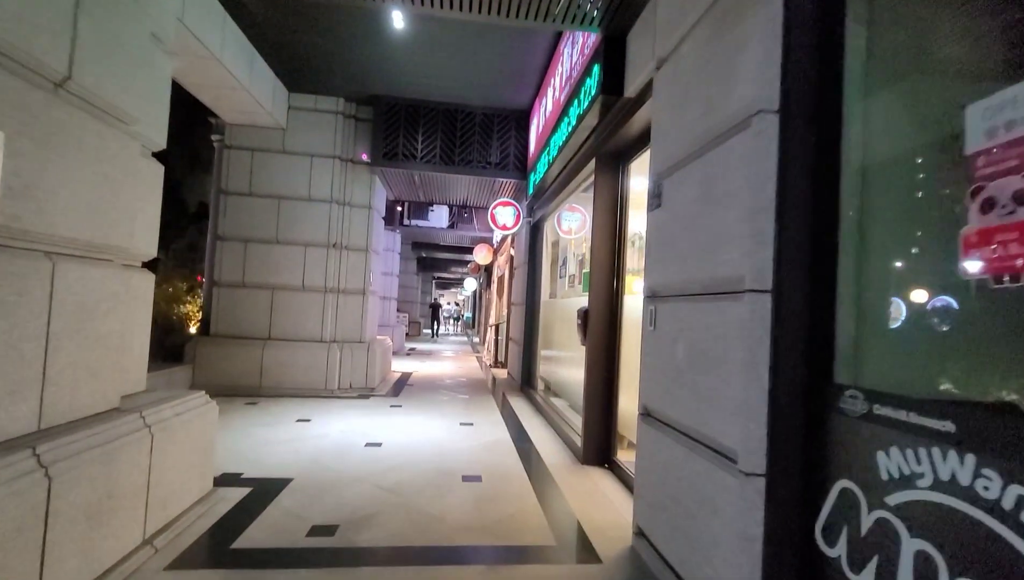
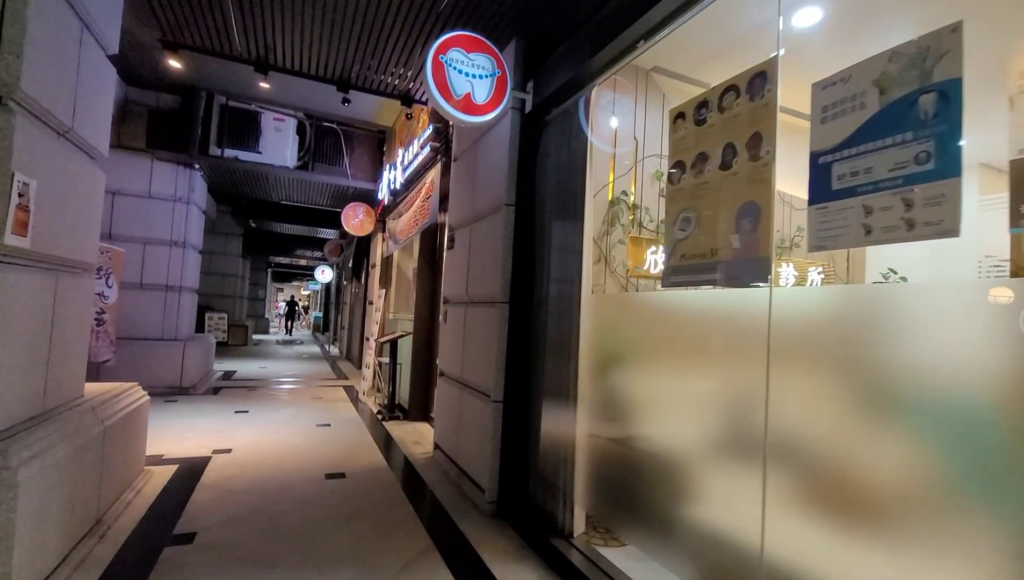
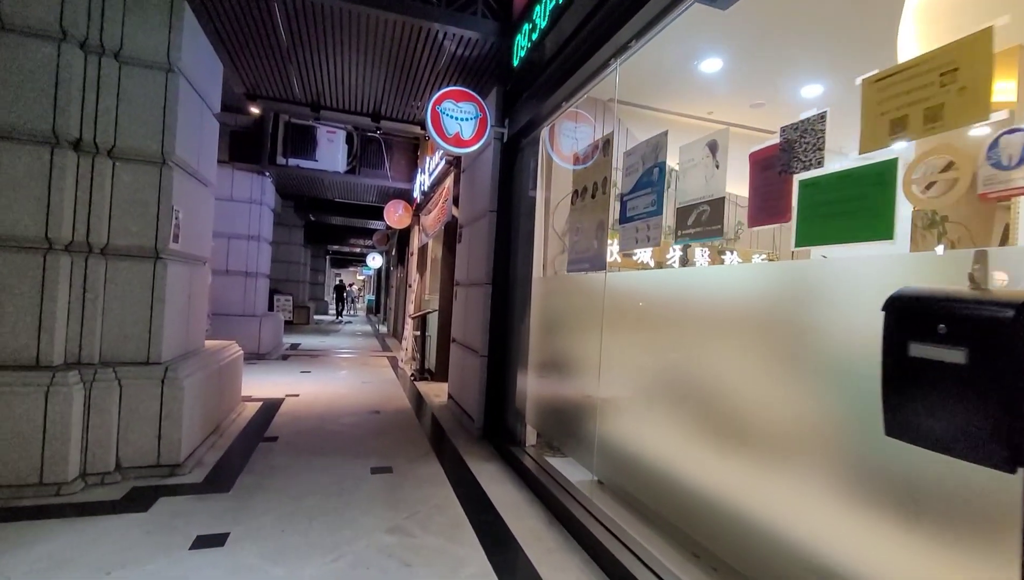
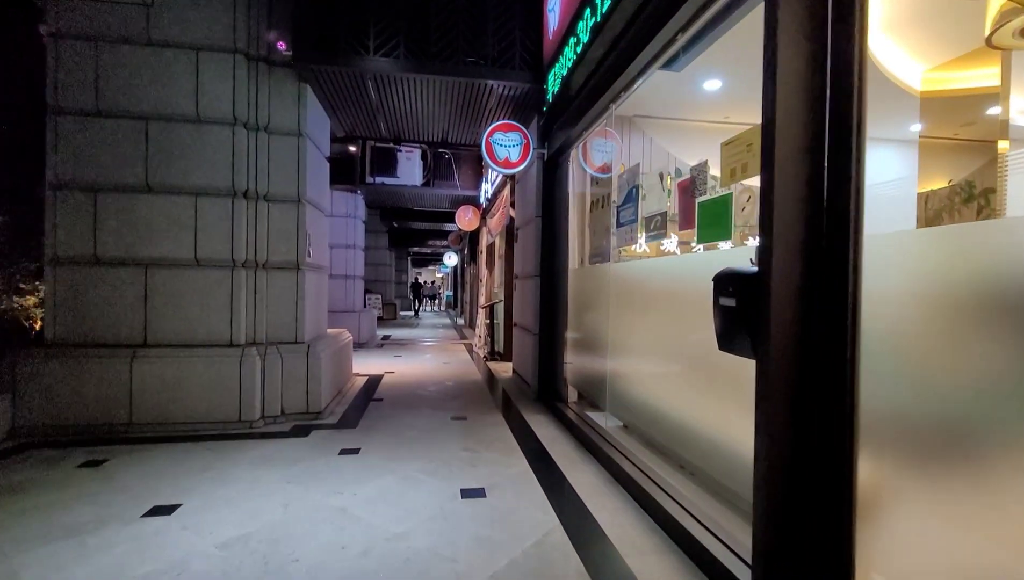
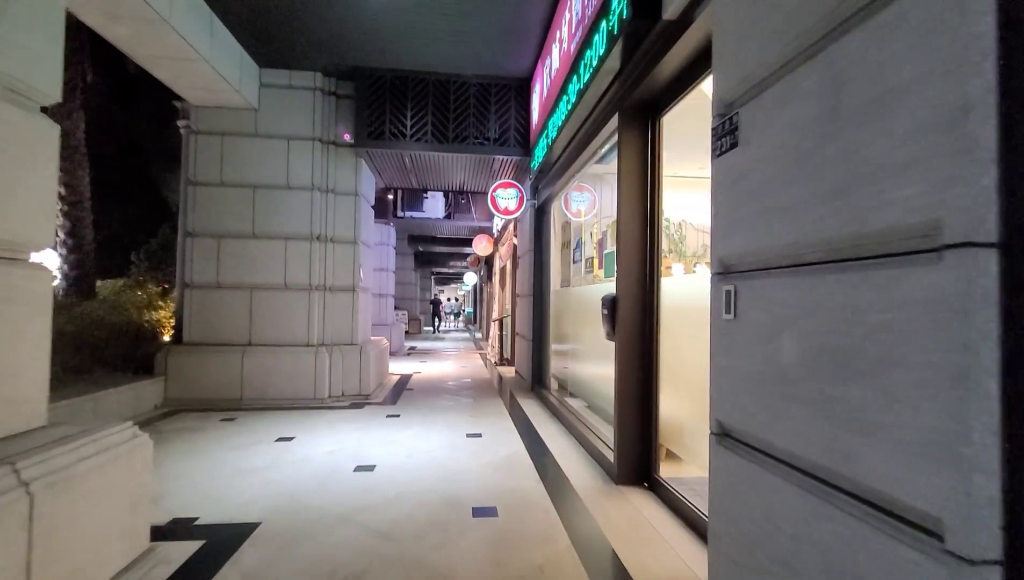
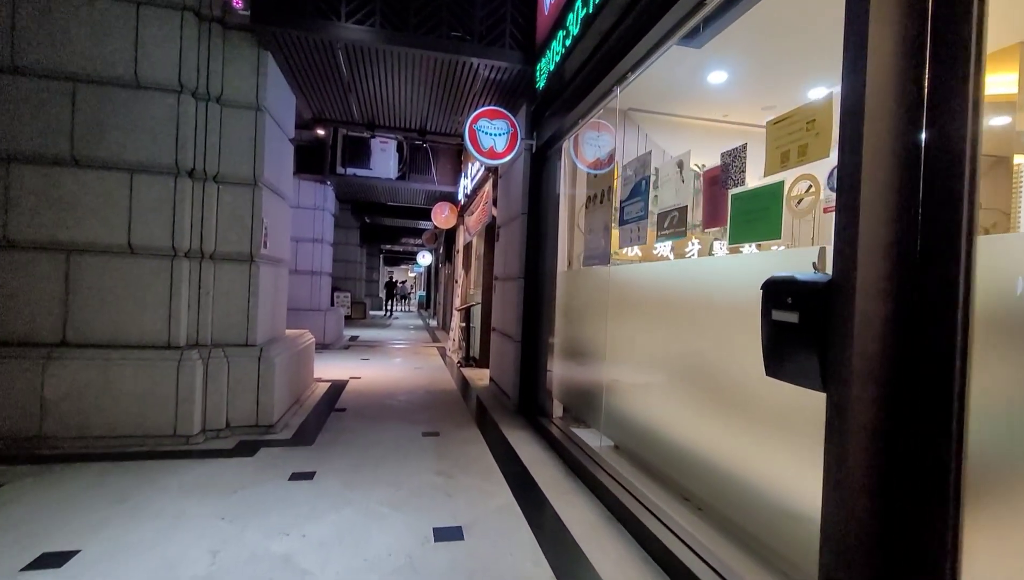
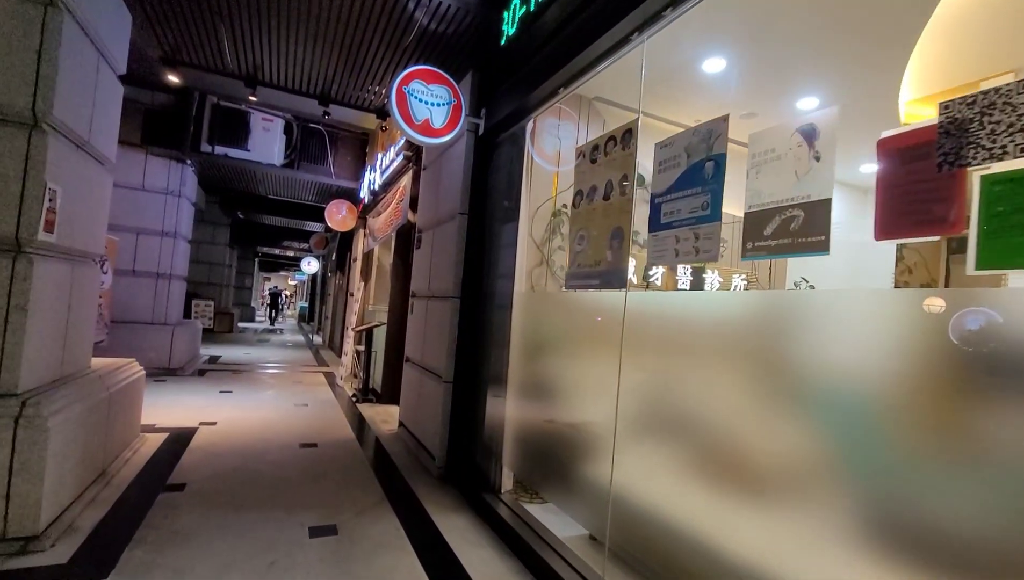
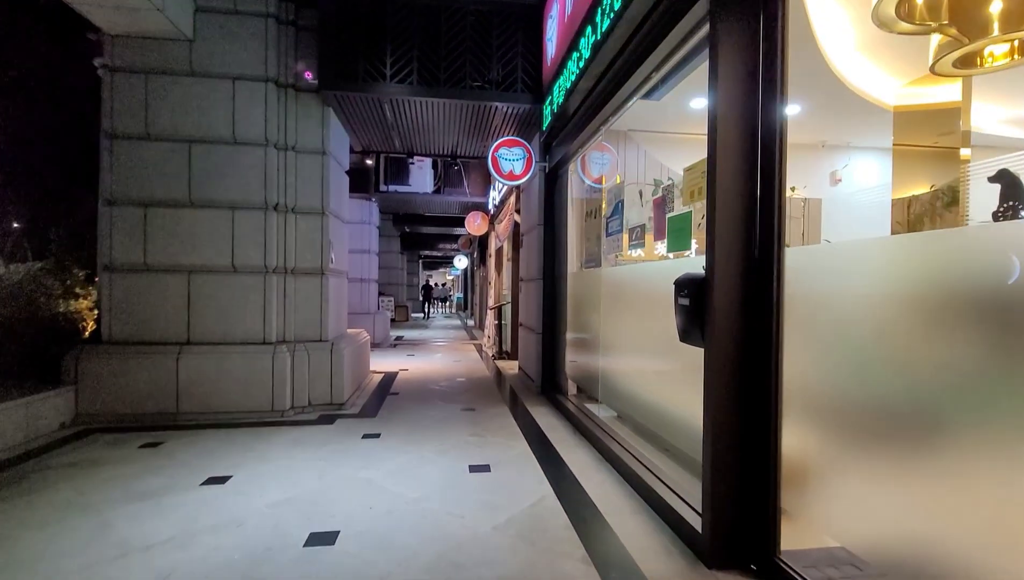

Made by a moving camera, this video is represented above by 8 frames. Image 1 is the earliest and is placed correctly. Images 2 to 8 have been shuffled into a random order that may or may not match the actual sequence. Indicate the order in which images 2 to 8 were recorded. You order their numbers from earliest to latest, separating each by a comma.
5, 8, 4, 6, 3, 7, 2
